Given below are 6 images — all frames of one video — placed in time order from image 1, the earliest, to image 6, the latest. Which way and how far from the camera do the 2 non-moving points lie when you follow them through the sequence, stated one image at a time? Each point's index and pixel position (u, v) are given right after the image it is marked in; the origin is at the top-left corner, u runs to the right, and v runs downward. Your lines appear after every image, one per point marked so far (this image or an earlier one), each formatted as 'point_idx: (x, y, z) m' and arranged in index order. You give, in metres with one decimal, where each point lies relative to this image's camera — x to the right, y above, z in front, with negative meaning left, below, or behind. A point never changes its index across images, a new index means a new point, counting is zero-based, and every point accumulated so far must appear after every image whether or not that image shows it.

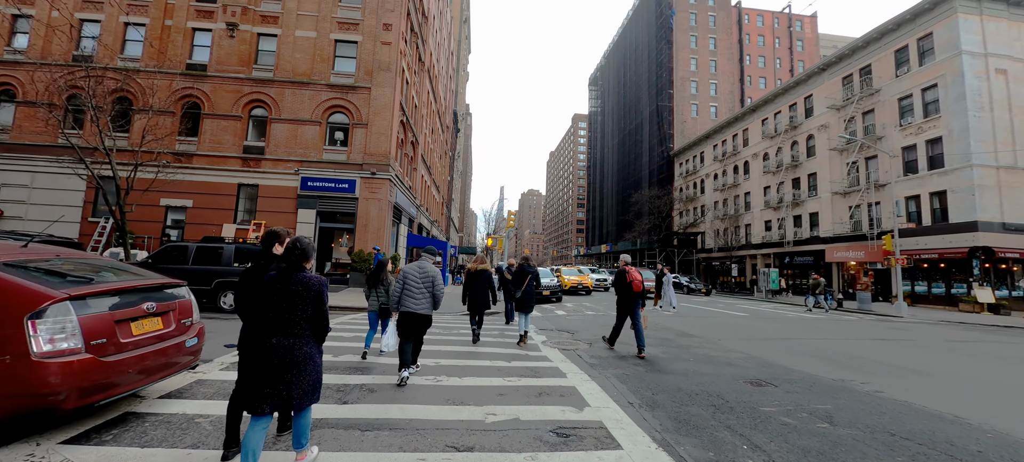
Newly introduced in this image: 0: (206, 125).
0: (-15.3, +5.3, +19.3) m
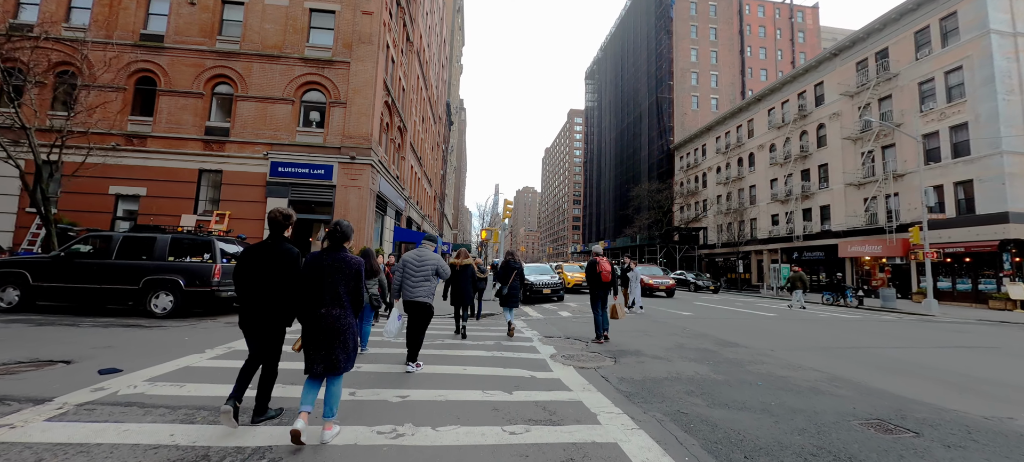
0: (-15.4, +5.6, +17.0) m
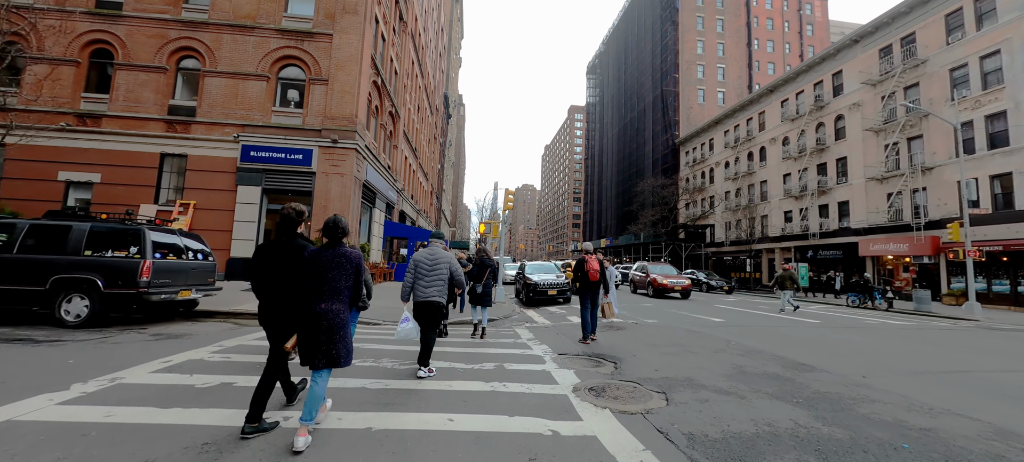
0: (-15.3, +5.9, +15.1) m
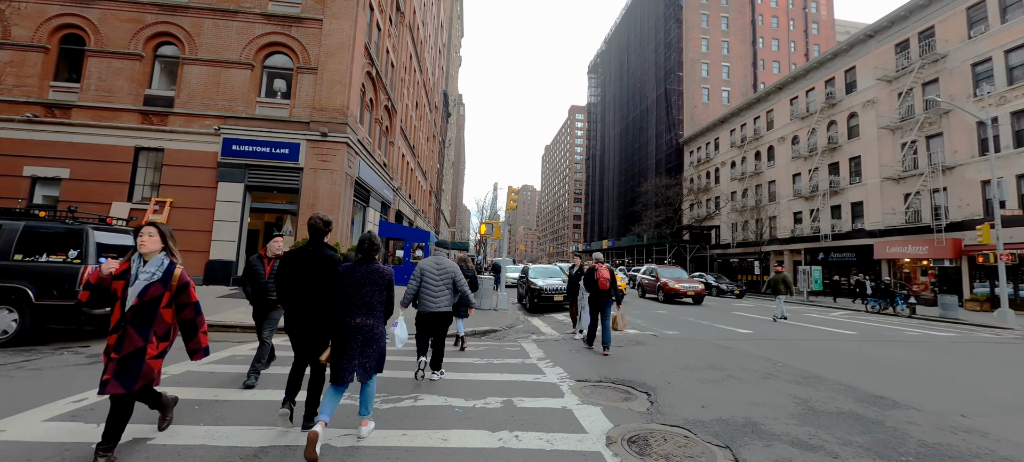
0: (-15.2, +5.9, +13.9) m
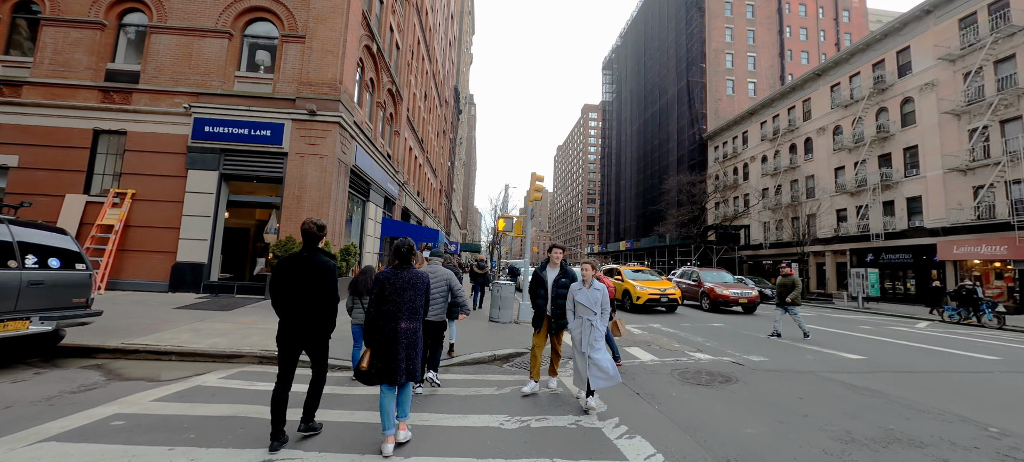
0: (-14.5, +6.0, +12.0) m
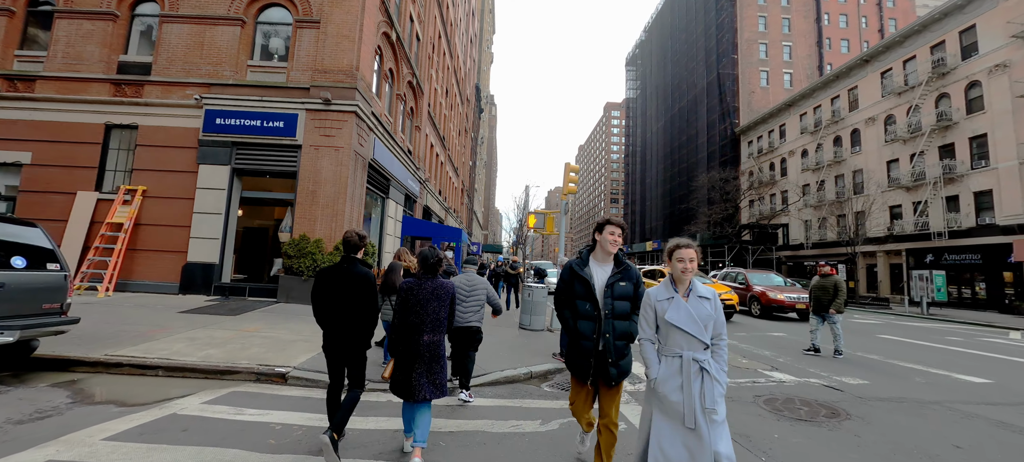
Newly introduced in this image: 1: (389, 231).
0: (-13.6, +6.0, +11.6) m
1: (-4.9, 0.0, +15.3) m
